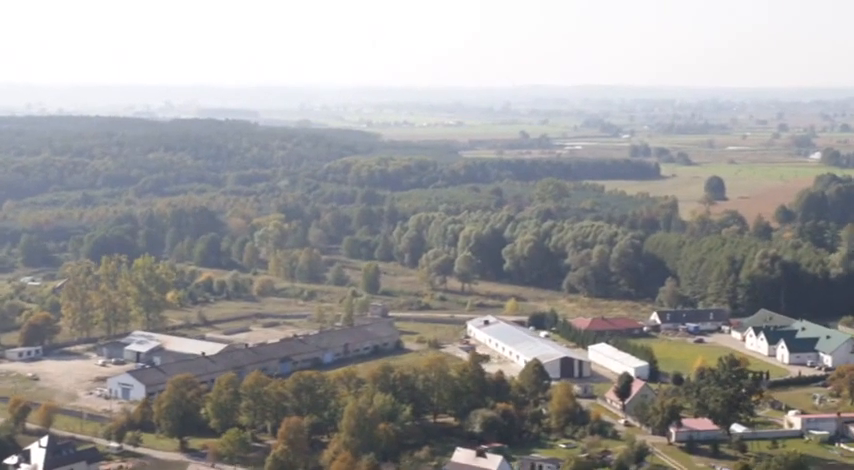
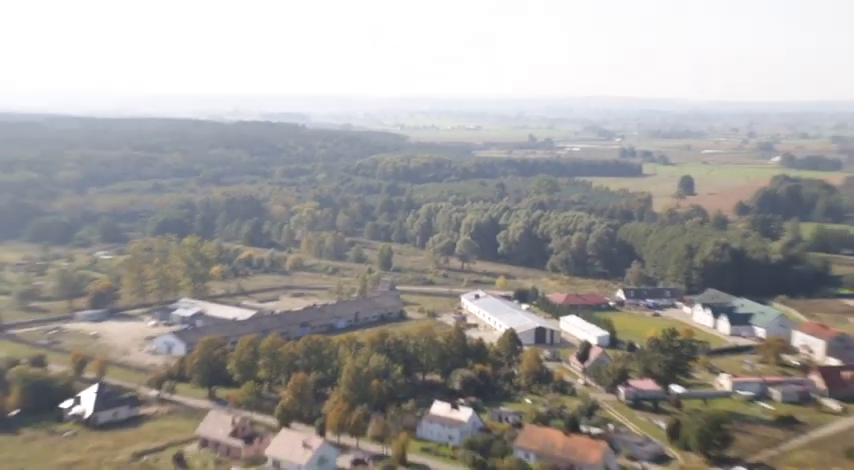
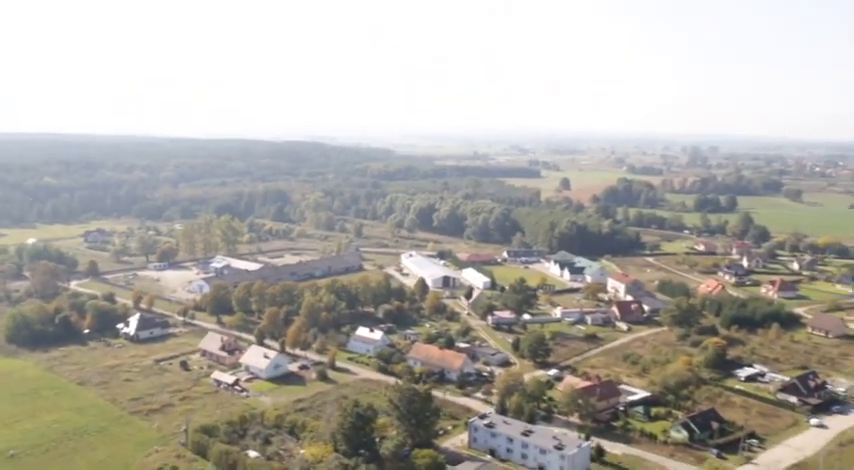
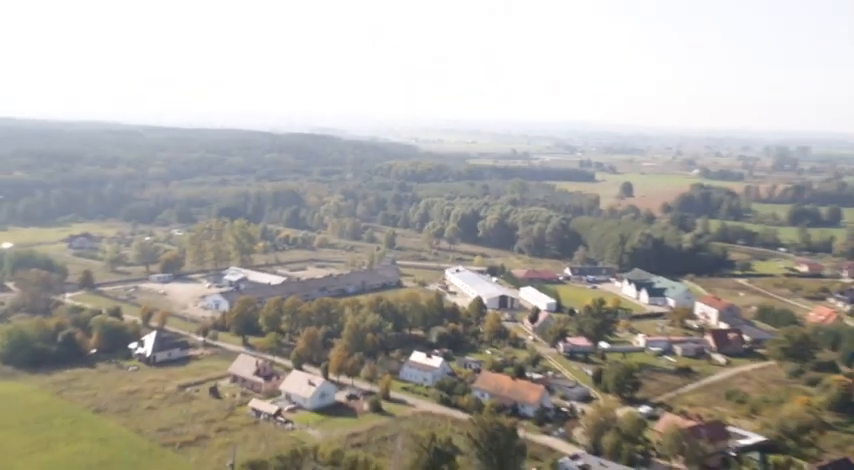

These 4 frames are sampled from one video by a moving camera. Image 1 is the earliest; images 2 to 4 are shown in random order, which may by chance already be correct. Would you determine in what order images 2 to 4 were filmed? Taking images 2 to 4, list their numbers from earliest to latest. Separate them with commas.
2, 4, 3
